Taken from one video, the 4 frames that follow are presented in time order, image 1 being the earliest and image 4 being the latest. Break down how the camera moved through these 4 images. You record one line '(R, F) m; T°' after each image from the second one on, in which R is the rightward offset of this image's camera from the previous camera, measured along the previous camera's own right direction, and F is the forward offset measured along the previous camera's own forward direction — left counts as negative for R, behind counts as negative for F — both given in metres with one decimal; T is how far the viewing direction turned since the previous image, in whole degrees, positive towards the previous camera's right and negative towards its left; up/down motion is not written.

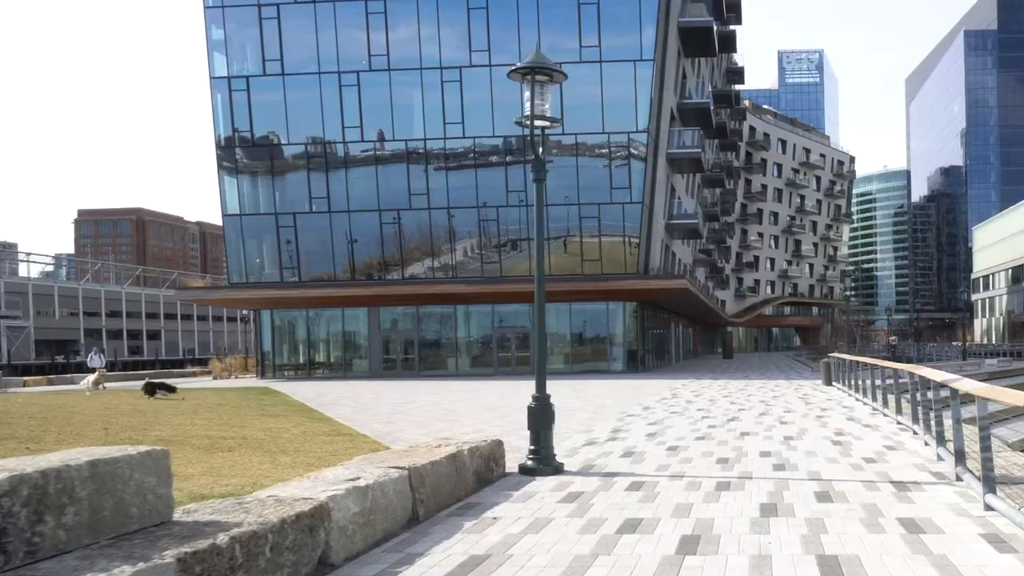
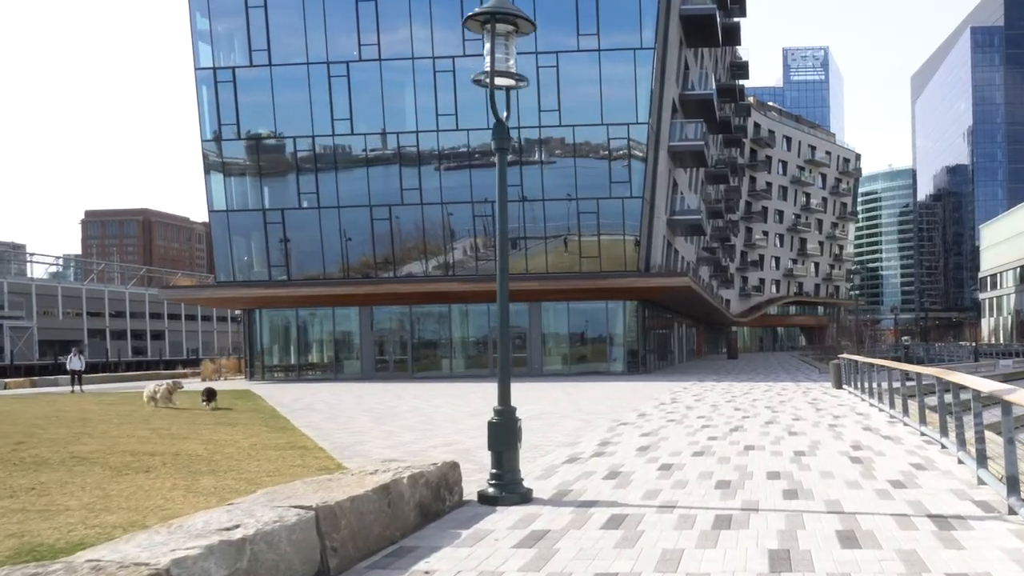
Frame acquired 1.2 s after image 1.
(+0.4, +1.5) m; 0°
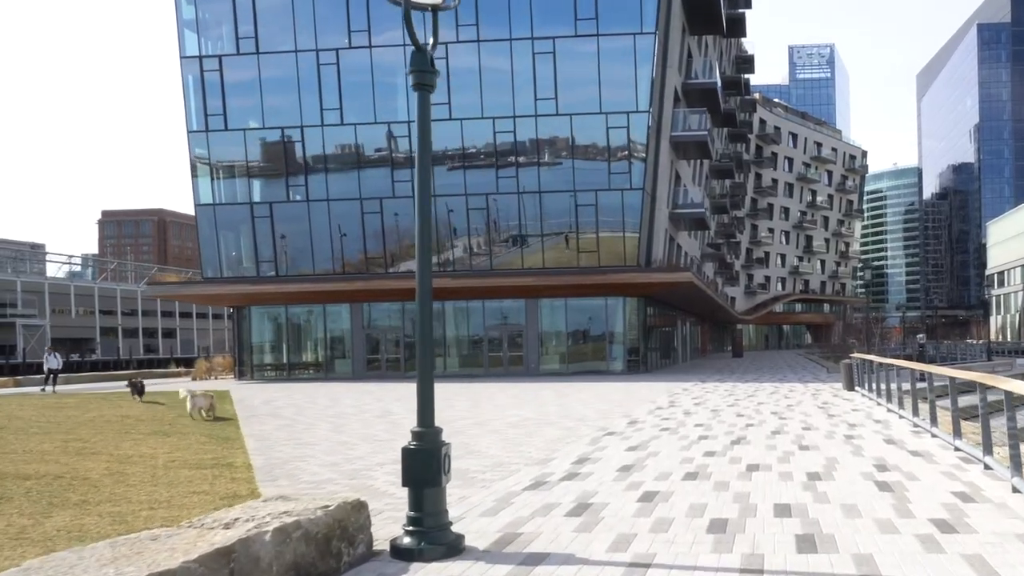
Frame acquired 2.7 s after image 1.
(+0.5, +1.8) m; 0°
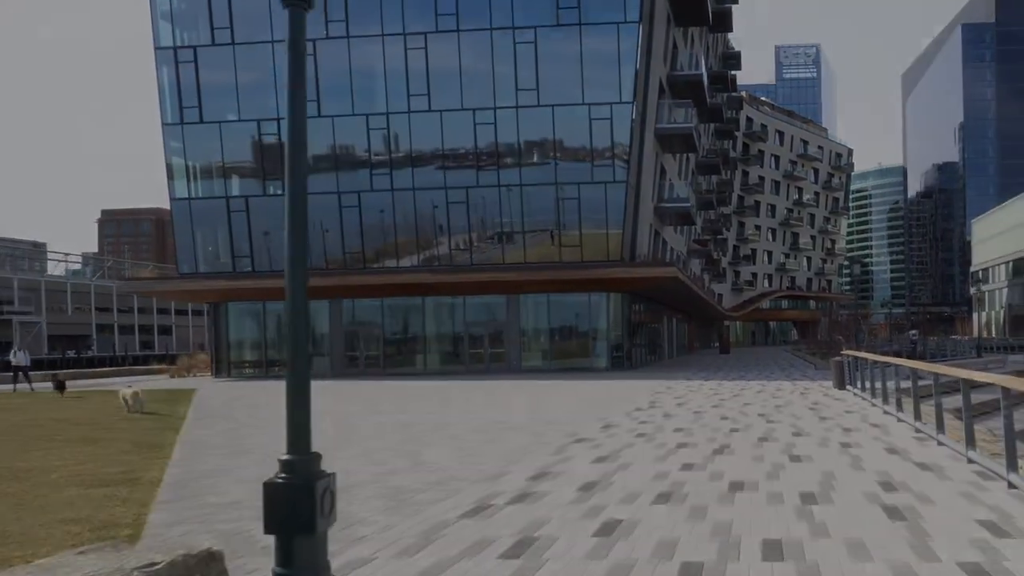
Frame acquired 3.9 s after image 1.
(+0.4, +1.4) m; +1°
